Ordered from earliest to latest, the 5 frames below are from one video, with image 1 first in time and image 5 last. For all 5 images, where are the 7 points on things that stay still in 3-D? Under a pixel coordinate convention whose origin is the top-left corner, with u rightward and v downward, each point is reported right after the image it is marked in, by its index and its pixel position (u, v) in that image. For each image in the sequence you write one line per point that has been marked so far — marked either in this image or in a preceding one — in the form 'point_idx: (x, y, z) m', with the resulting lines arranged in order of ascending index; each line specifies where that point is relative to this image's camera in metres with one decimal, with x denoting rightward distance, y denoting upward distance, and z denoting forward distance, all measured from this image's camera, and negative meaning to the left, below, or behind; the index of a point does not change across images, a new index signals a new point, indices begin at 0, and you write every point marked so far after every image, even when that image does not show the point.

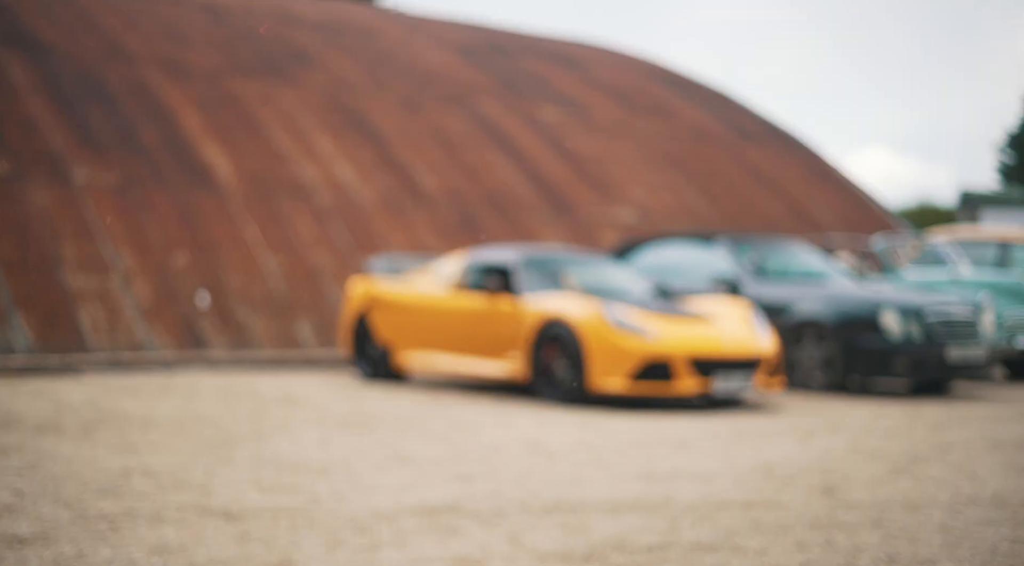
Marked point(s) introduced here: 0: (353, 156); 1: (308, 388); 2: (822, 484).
0: (-2.3, +1.8, +14.5) m
1: (-1.9, -1.0, +9.4) m
2: (+1.5, -1.0, +4.8) m
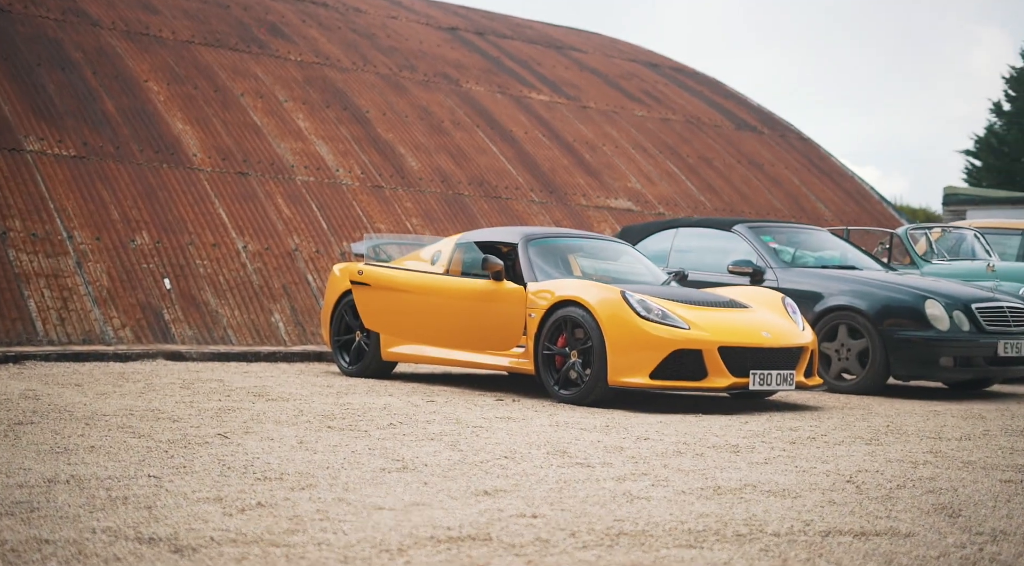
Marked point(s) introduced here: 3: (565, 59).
0: (-2.4, +2.0, +13.4) m
1: (-1.9, -0.8, +8.3) m
2: (+1.6, -0.8, +3.8) m
3: (+1.0, +4.3, +19.4) m
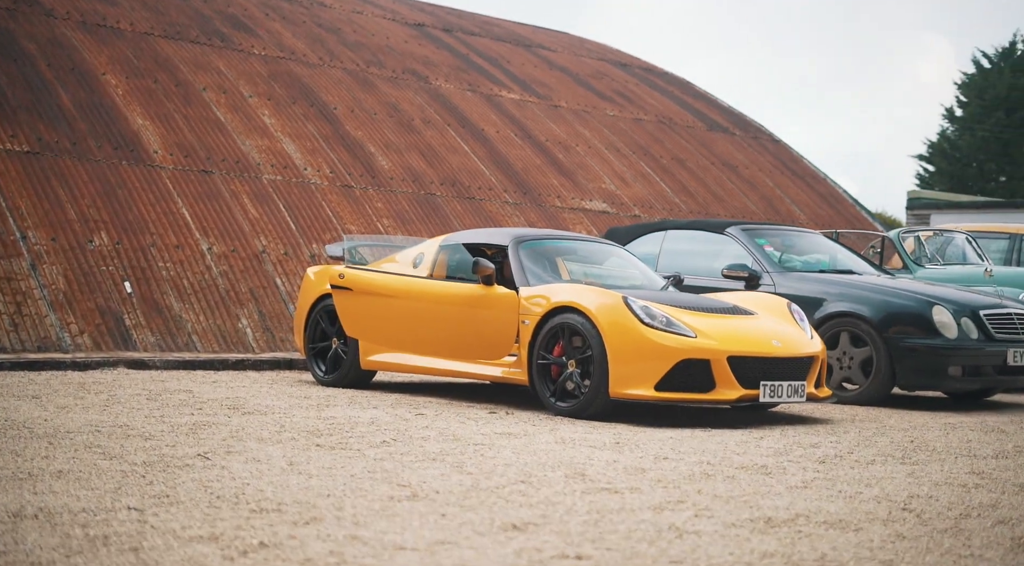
0: (-2.7, +2.0, +12.9) m
1: (-2.0, -0.8, +7.8) m
2: (+1.7, -0.9, +3.5) m
3: (+0.4, +4.3, +19.0) m
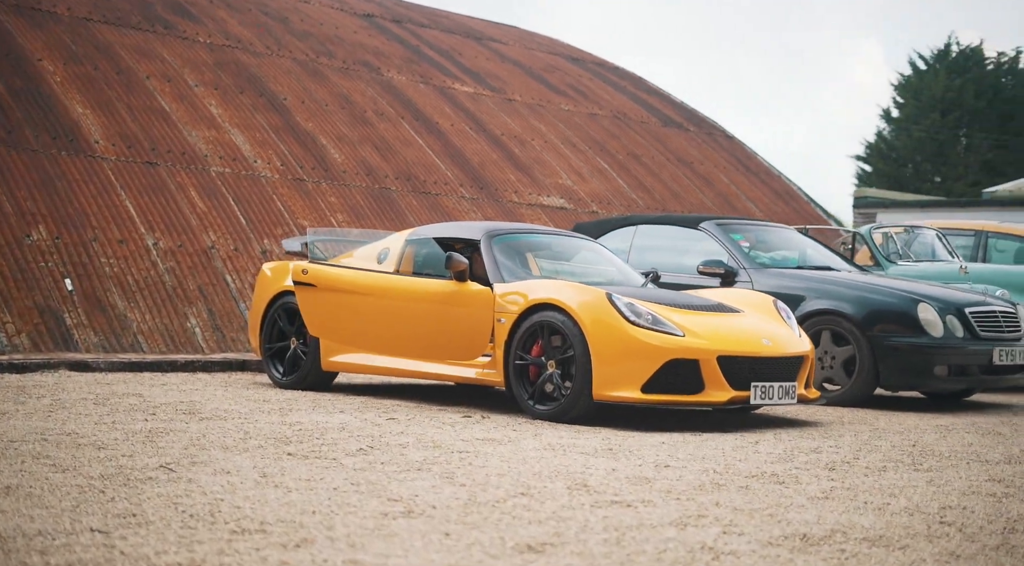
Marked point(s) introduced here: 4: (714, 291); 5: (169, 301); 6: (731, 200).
0: (-3.2, +2.0, +12.3) m
1: (-2.2, -0.8, +7.3) m
2: (+1.8, -0.8, +3.2) m
3: (-0.4, +4.3, +18.7) m
4: (+1.5, -0.1, +7.4) m
5: (-3.3, -0.2, +9.6) m
6: (+3.7, +1.4, +17.2) m
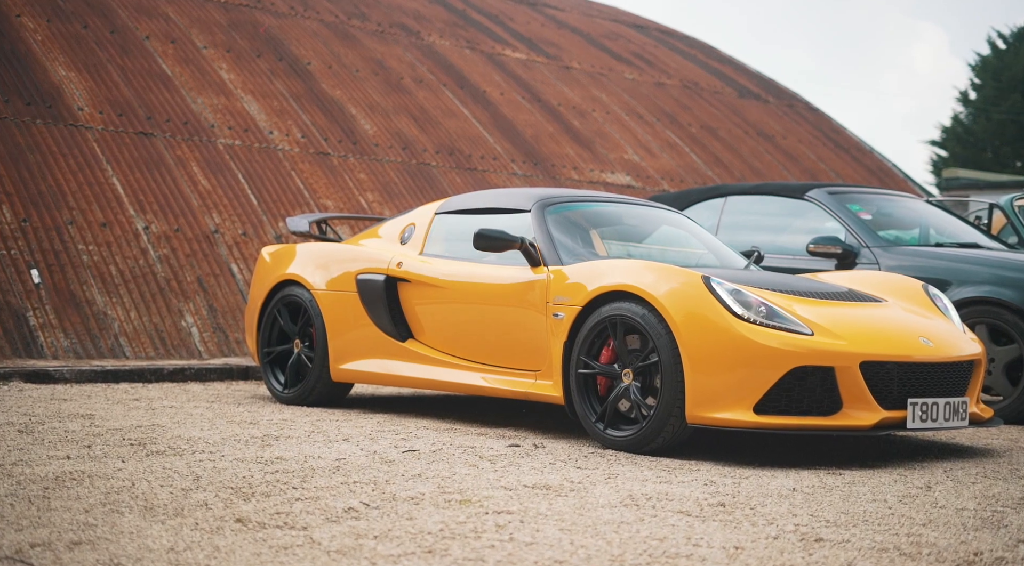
0: (-2.7, +2.1, +10.8) m
1: (-1.8, -0.7, +5.7) m
2: (+1.9, -0.8, +1.4) m
3: (+0.5, +4.5, +16.9) m
4: (+1.8, +0.1, +5.6) m
5: (-2.8, -0.1, +8.1) m
6: (+4.6, +1.6, +15.2) m
